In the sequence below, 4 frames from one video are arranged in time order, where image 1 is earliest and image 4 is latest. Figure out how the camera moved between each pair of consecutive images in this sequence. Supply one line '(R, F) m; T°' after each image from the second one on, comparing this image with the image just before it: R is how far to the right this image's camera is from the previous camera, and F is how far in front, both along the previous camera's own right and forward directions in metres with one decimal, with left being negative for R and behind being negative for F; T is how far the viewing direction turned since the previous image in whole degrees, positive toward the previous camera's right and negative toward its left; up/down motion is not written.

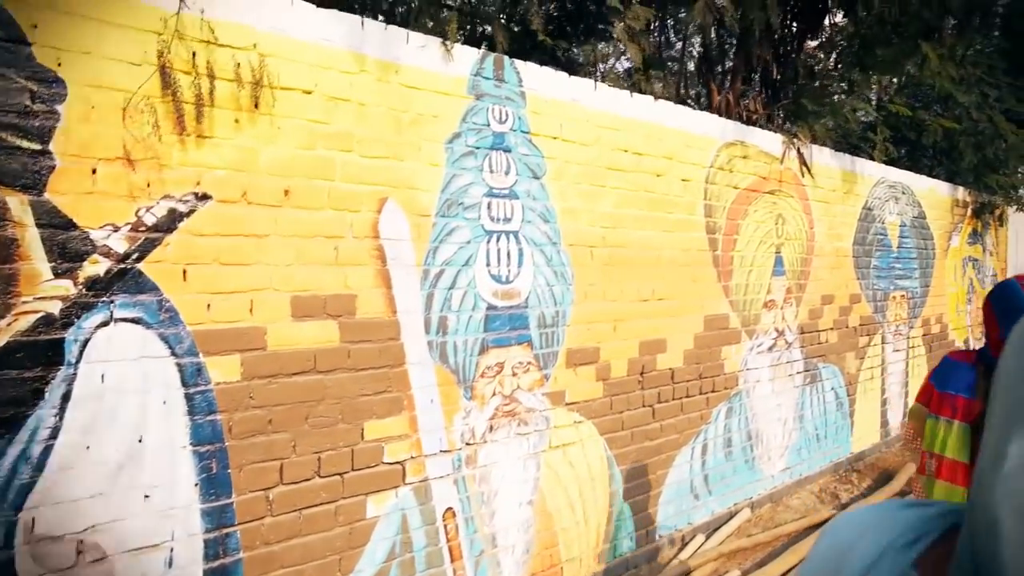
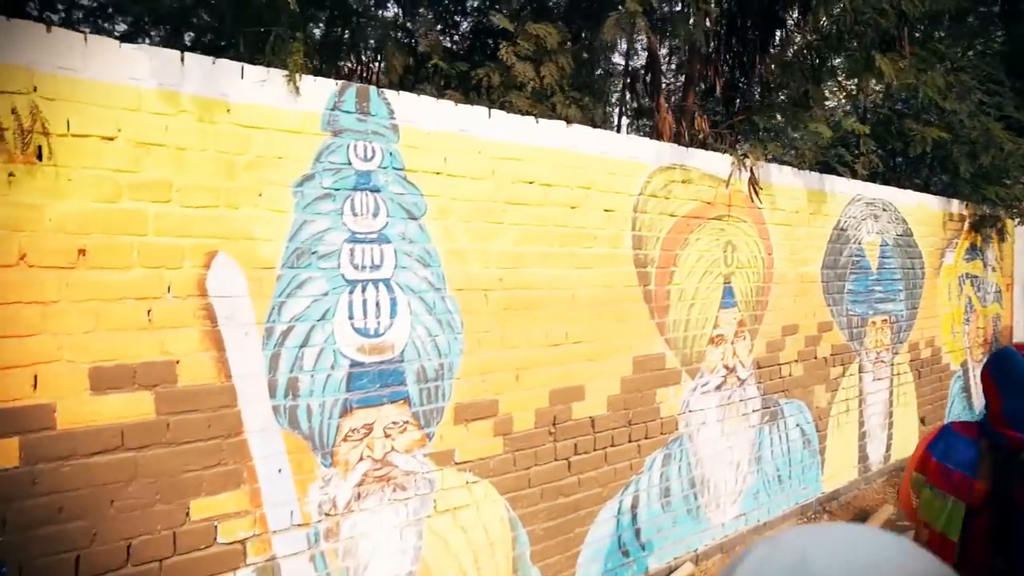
(+0.7, +0.3) m; -2°
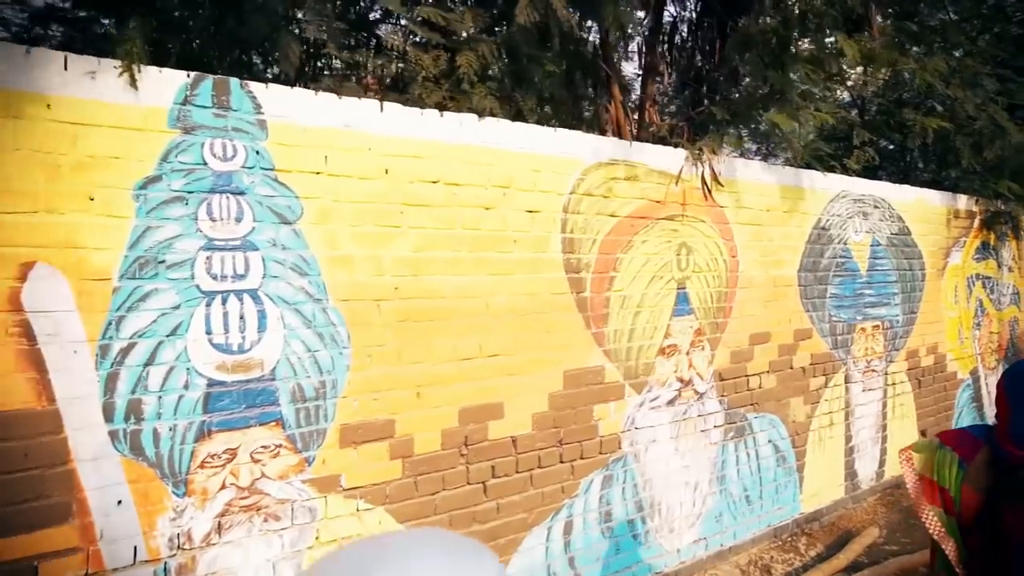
(+0.6, +0.3) m; -3°
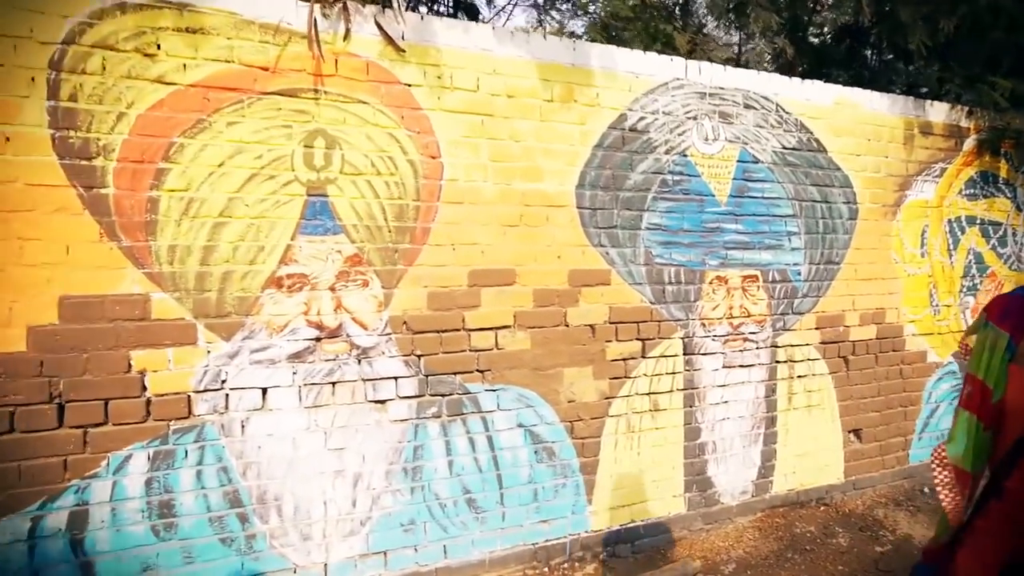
(+2.5, +1.4) m; -11°
